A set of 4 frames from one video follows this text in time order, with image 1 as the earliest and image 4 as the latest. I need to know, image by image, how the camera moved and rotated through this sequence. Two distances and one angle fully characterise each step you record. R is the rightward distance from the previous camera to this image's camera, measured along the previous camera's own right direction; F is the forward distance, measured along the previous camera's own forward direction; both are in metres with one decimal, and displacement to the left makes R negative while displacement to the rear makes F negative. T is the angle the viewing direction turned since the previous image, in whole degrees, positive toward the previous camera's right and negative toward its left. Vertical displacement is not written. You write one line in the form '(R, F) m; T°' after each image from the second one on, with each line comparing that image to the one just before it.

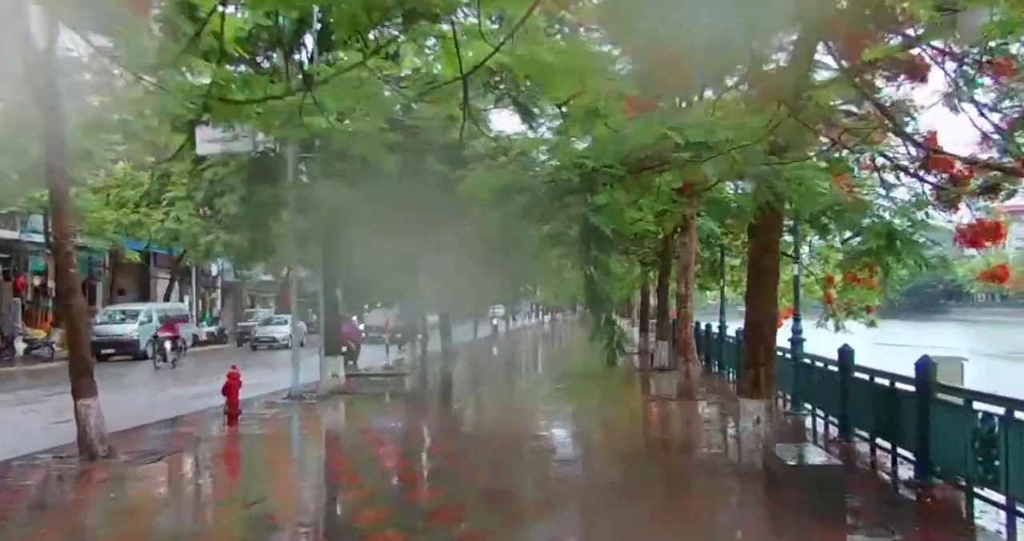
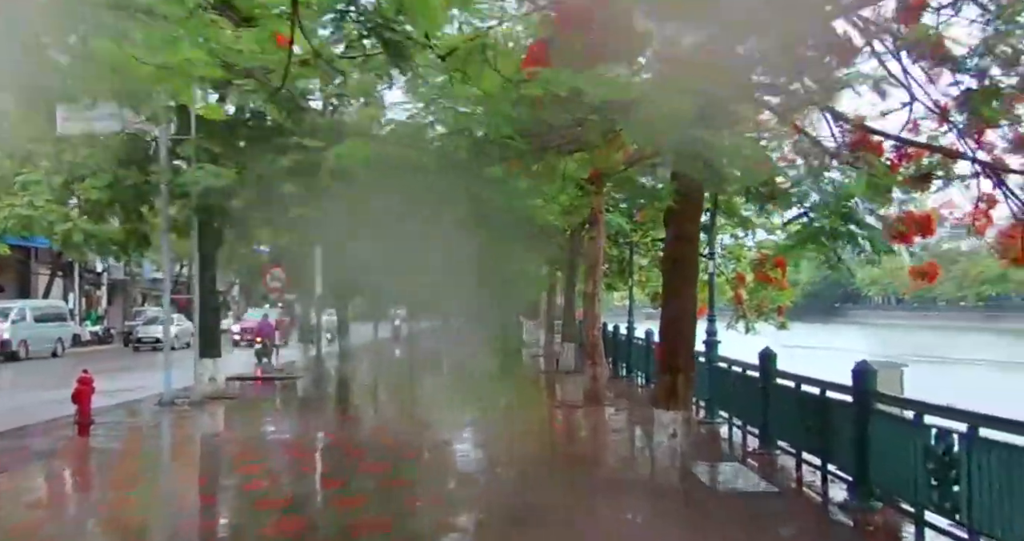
(-0.9, -1.4) m; -3°
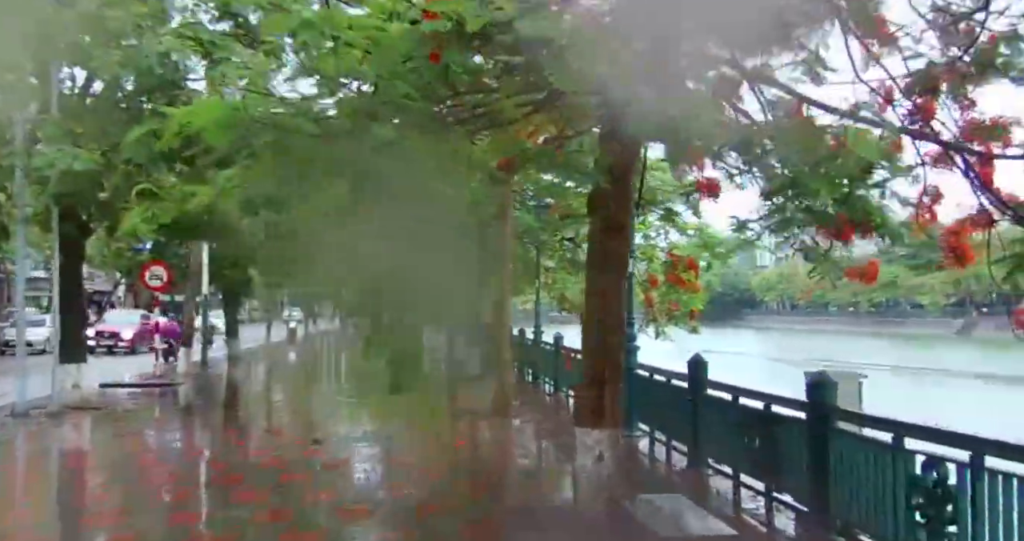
(0.0, +0.9) m; +6°
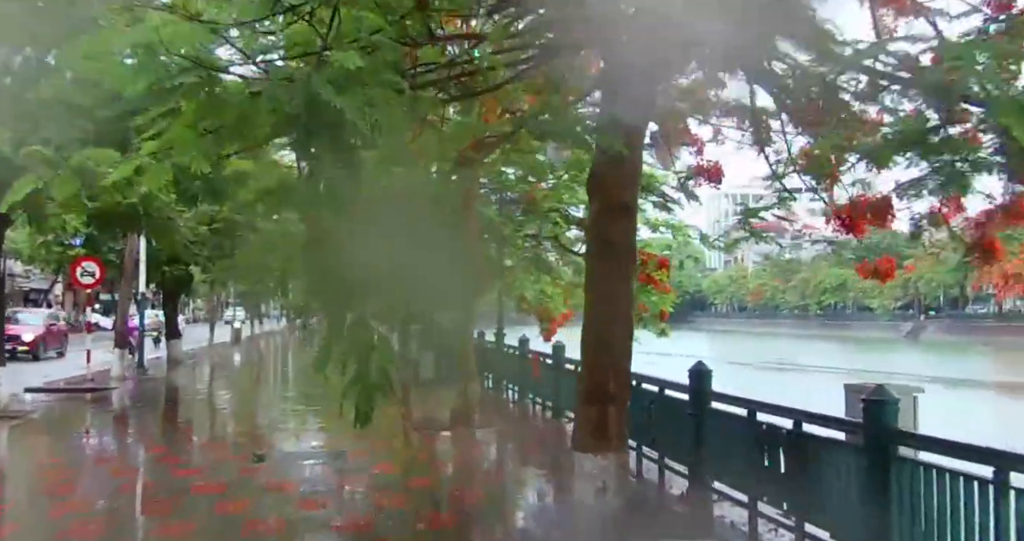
(-0.1, +0.8) m; +3°
